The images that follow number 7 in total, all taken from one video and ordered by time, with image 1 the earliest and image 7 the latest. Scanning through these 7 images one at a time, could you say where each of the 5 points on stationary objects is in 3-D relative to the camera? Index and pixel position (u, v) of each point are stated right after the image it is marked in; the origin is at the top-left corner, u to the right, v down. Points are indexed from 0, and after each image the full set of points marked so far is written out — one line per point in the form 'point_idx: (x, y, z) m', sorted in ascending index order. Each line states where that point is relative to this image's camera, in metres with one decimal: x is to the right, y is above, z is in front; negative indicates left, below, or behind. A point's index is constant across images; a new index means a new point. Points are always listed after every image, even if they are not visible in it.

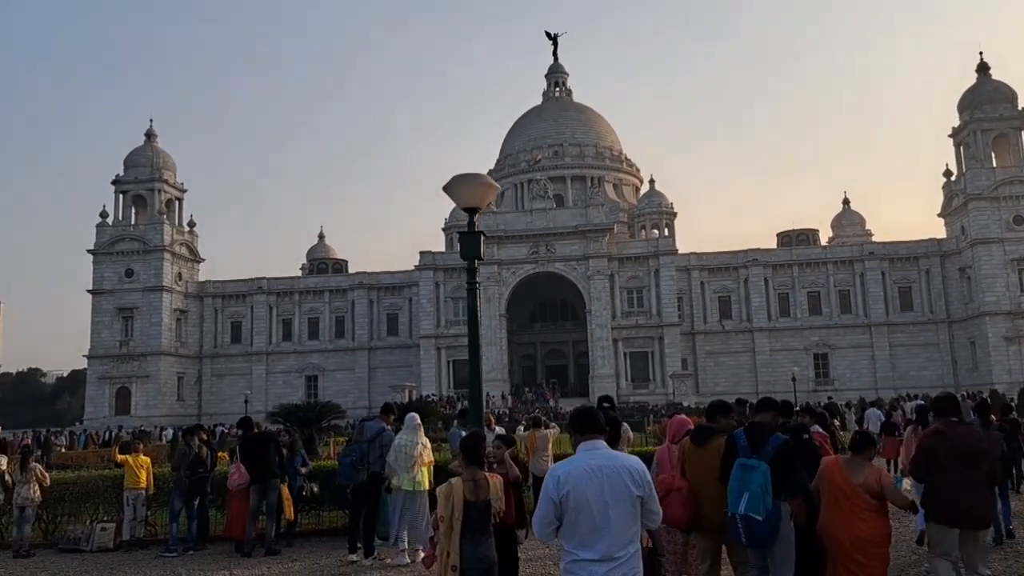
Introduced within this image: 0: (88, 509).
0: (-6.7, -3.5, +13.0) m
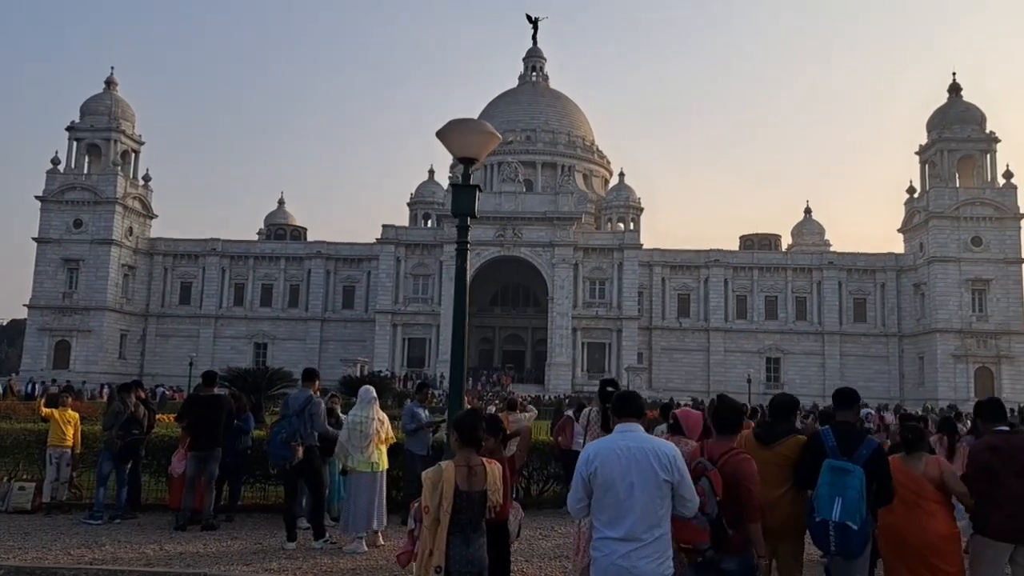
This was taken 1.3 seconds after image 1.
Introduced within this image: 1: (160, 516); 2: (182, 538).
0: (-7.4, -2.6, +12.0) m
1: (-4.7, -3.1, +11.1) m
2: (-3.9, -3.0, +9.8) m
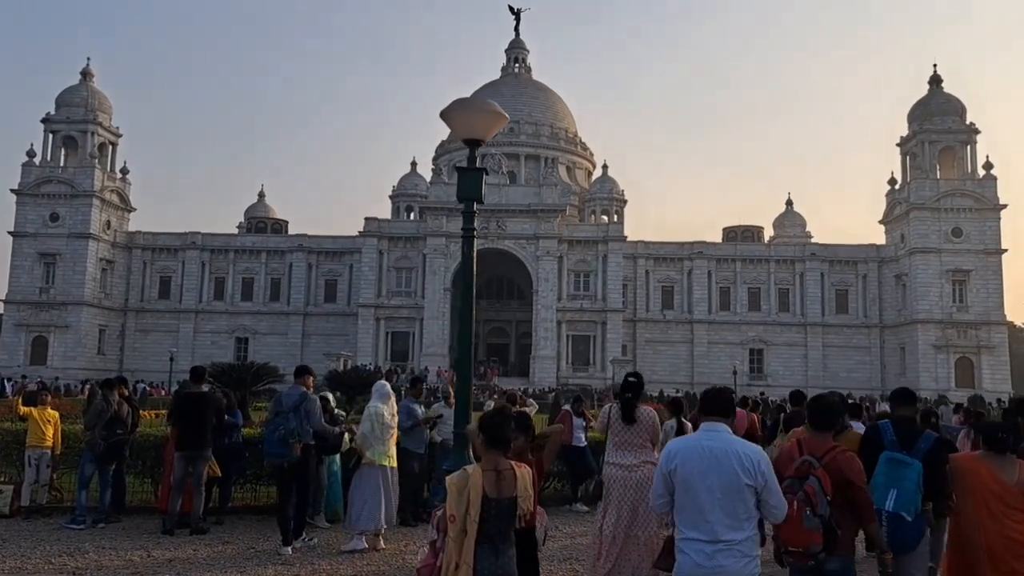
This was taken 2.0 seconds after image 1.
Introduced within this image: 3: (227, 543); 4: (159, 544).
0: (-7.4, -2.6, +11.6) m
1: (-4.7, -3.0, +10.7) m
2: (-3.9, -2.9, +9.4) m
3: (-3.3, -2.9, +9.6) m
4: (-4.0, -2.9, +9.4) m
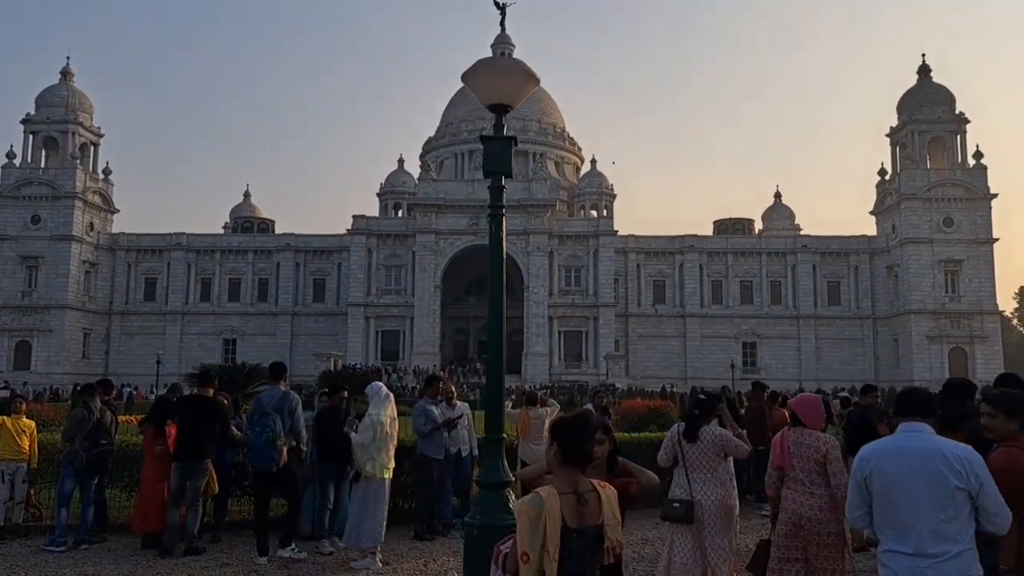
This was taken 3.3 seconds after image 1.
0: (-7.3, -2.6, +11.0) m
1: (-4.6, -3.0, +10.1) m
2: (-3.8, -2.8, +8.8) m
3: (-3.2, -2.9, +9.0) m
4: (-3.8, -2.9, +8.8) m
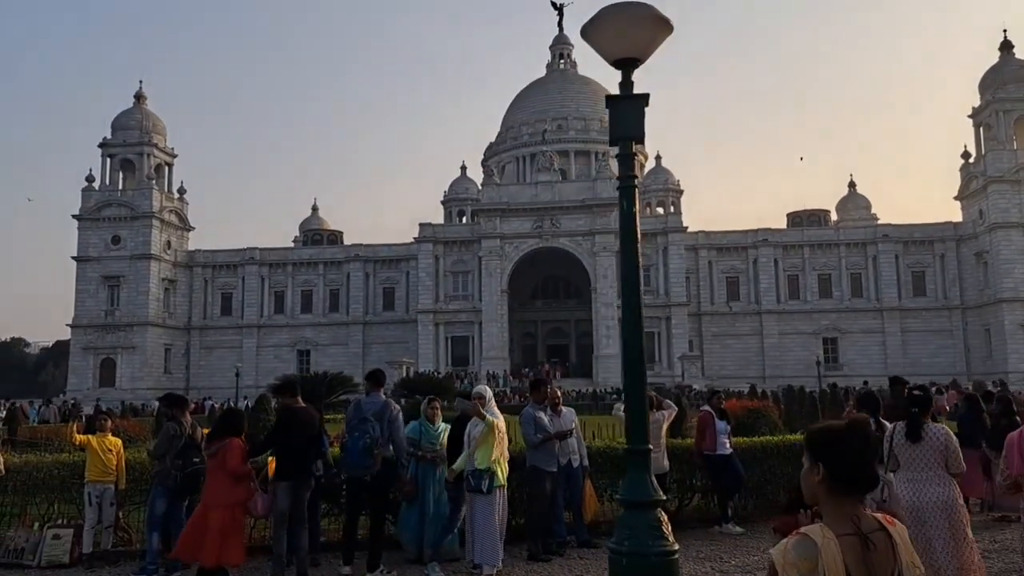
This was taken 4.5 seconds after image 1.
0: (-6.1, -2.8, +10.9) m
1: (-3.4, -3.1, +9.8) m
2: (-2.7, -2.9, +8.4) m
3: (-2.1, -3.0, +8.6) m
4: (-2.8, -2.9, +8.4) m
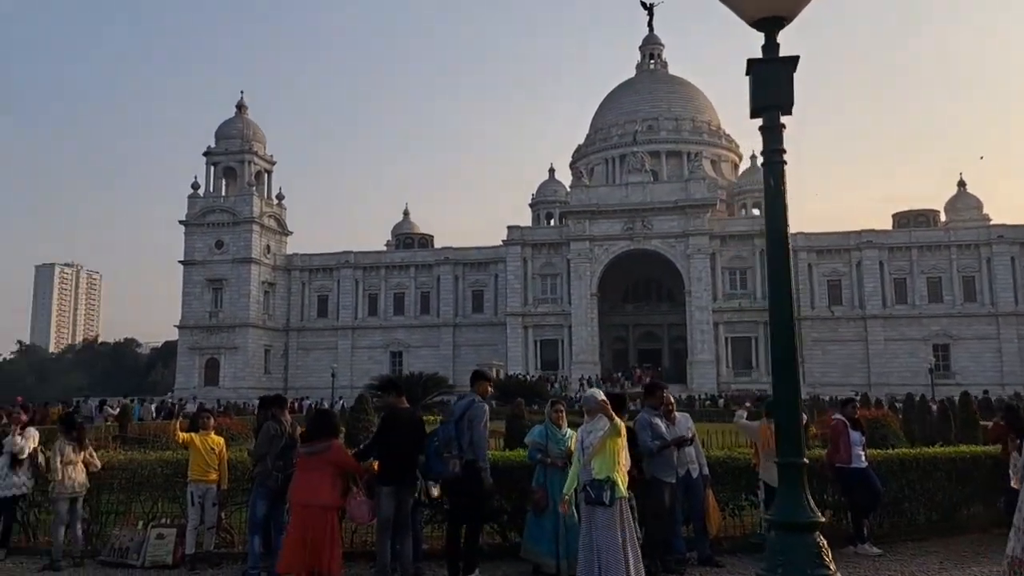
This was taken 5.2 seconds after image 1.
0: (-4.8, -2.8, +11.1) m
1: (-2.2, -3.1, +9.7) m
2: (-1.6, -2.9, +8.3) m
3: (-1.0, -2.9, +8.4) m
4: (-1.7, -2.9, +8.3) m
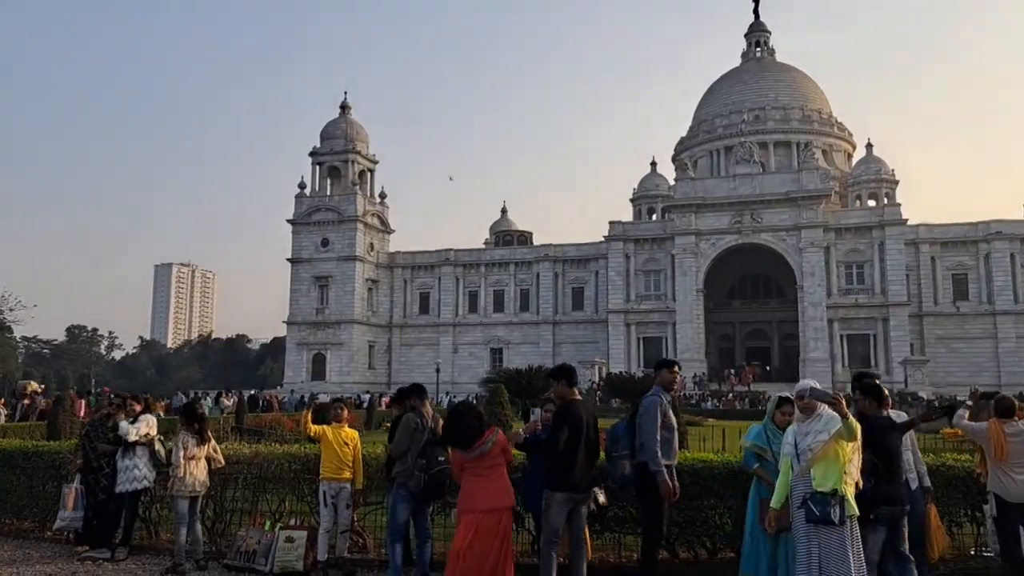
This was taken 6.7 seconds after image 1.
0: (-3.1, -2.6, +10.8) m
1: (-0.8, -2.9, +9.1) m
2: (-0.3, -2.8, +7.7) m
3: (+0.3, -2.8, +7.7) m
4: (-0.4, -2.8, +7.6) m
